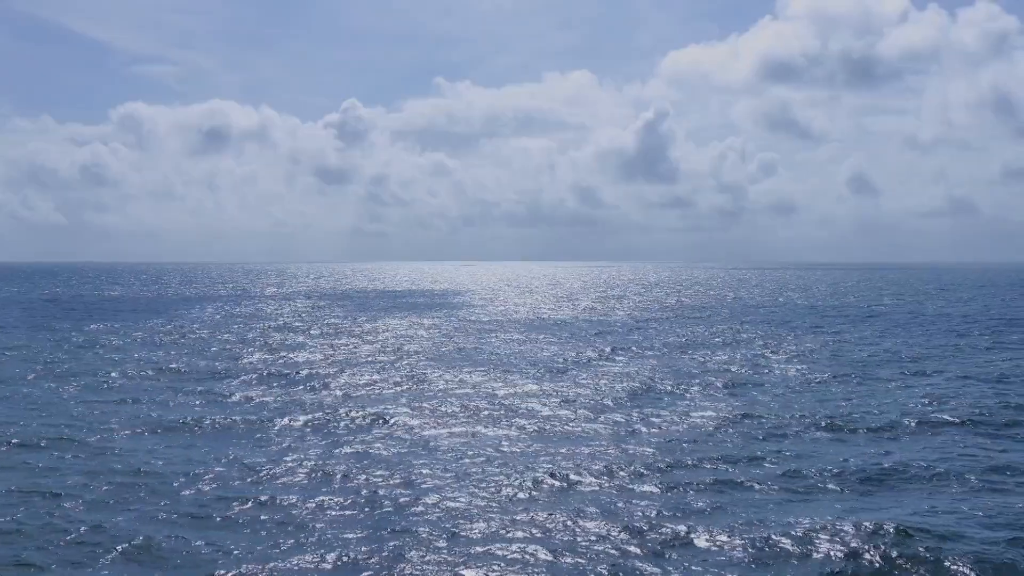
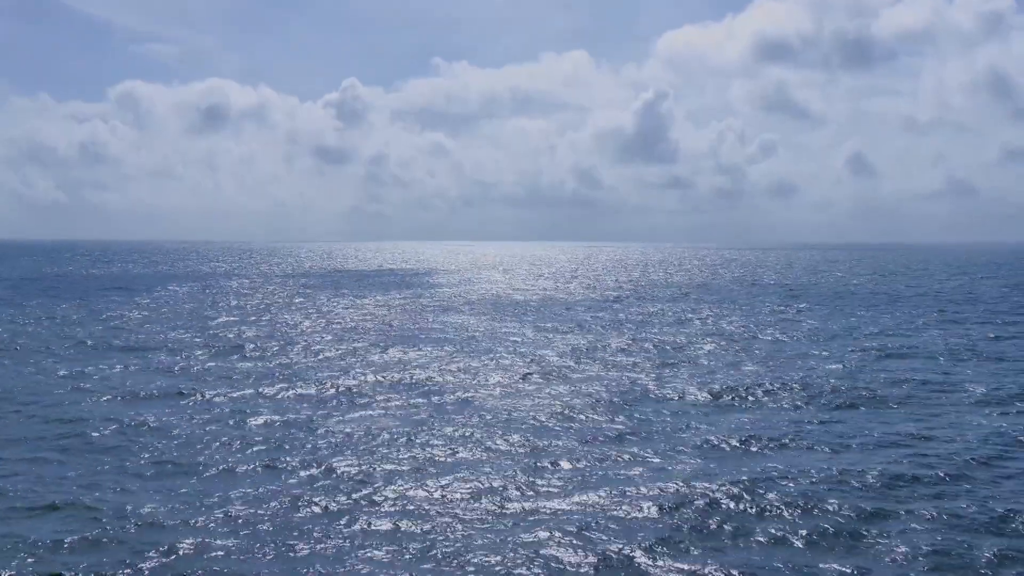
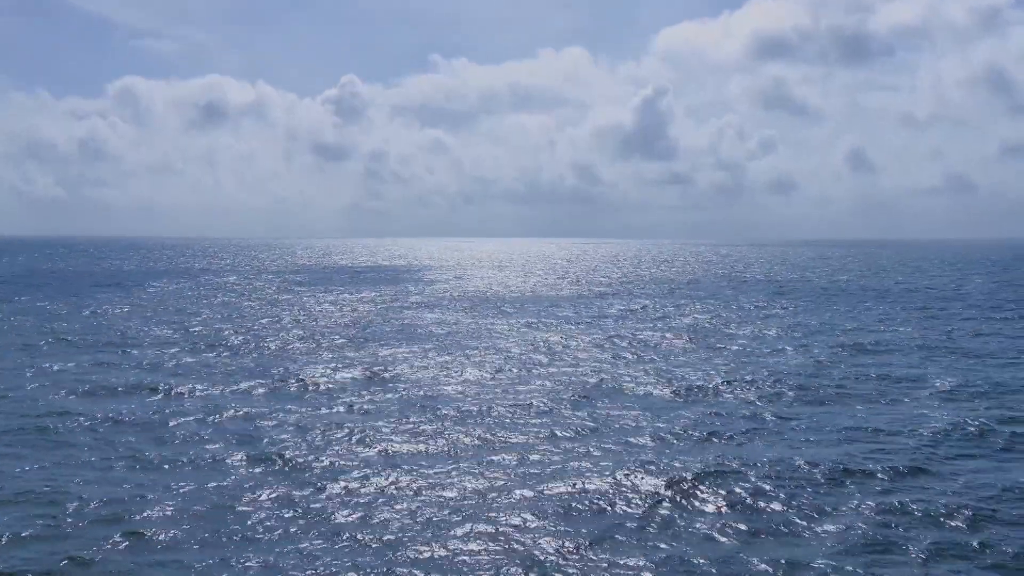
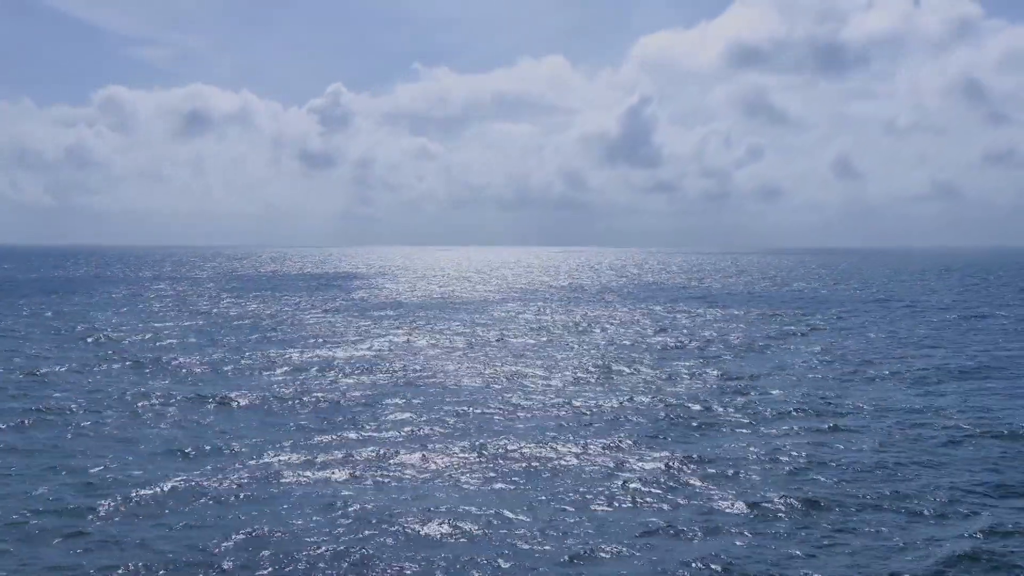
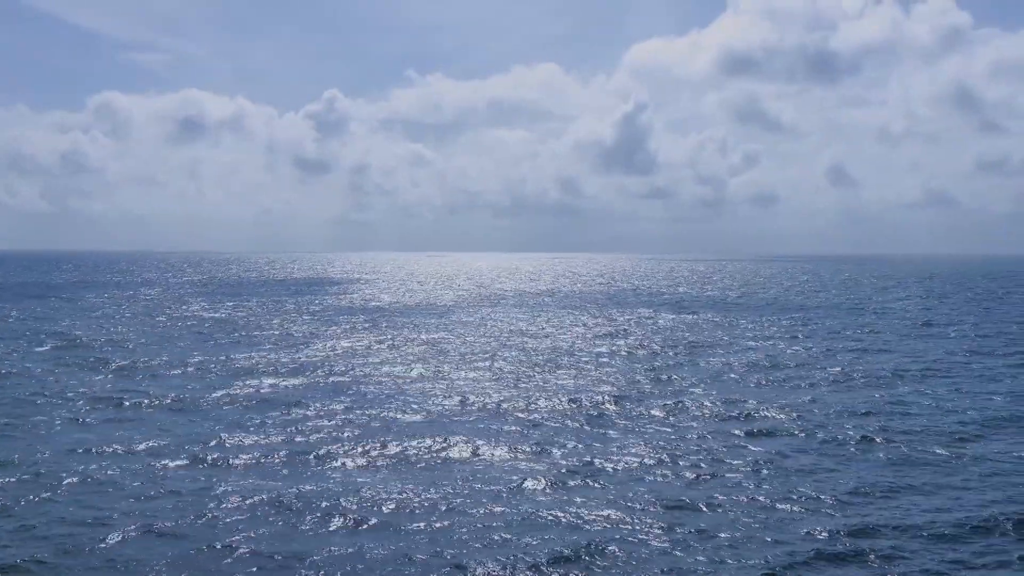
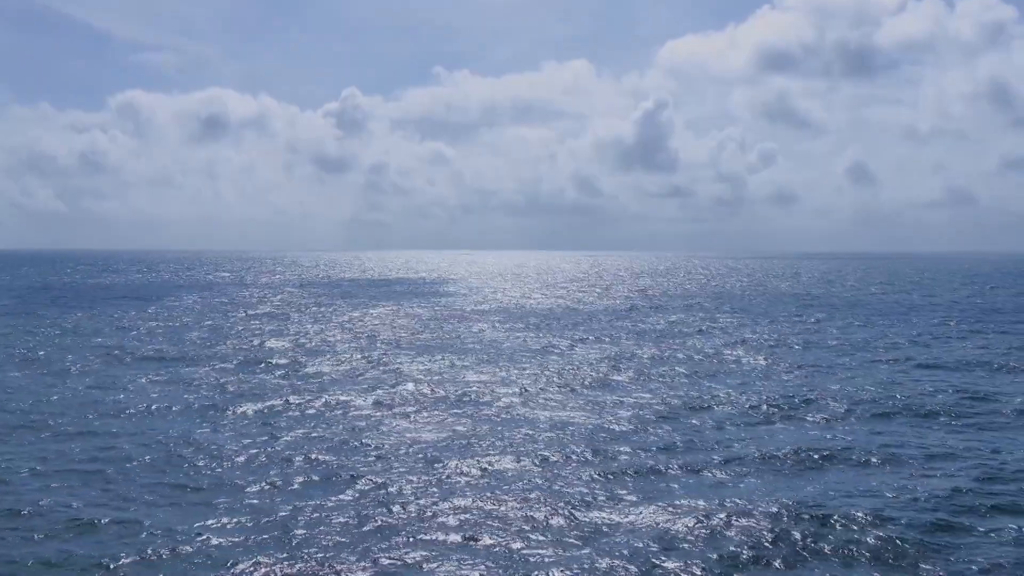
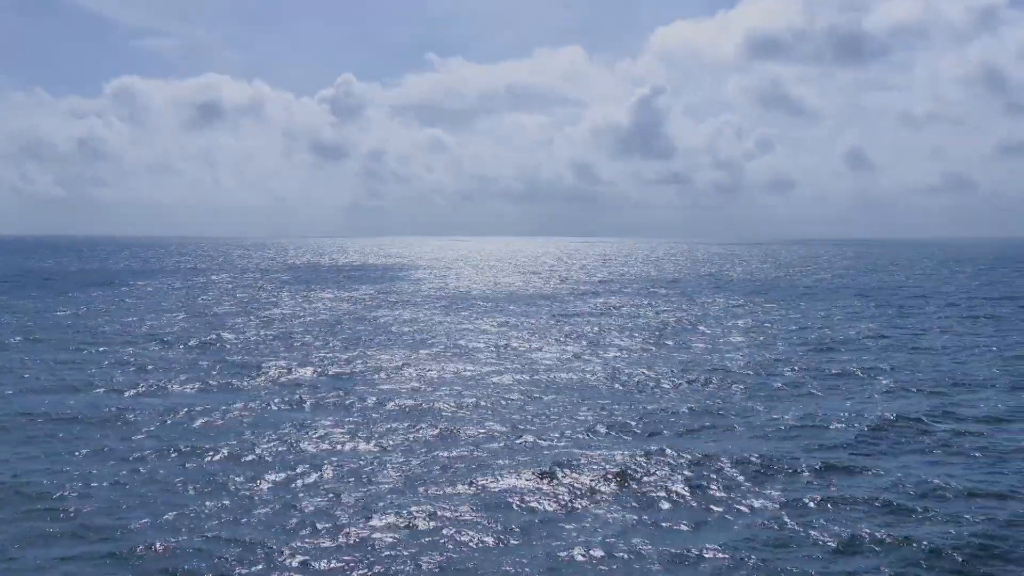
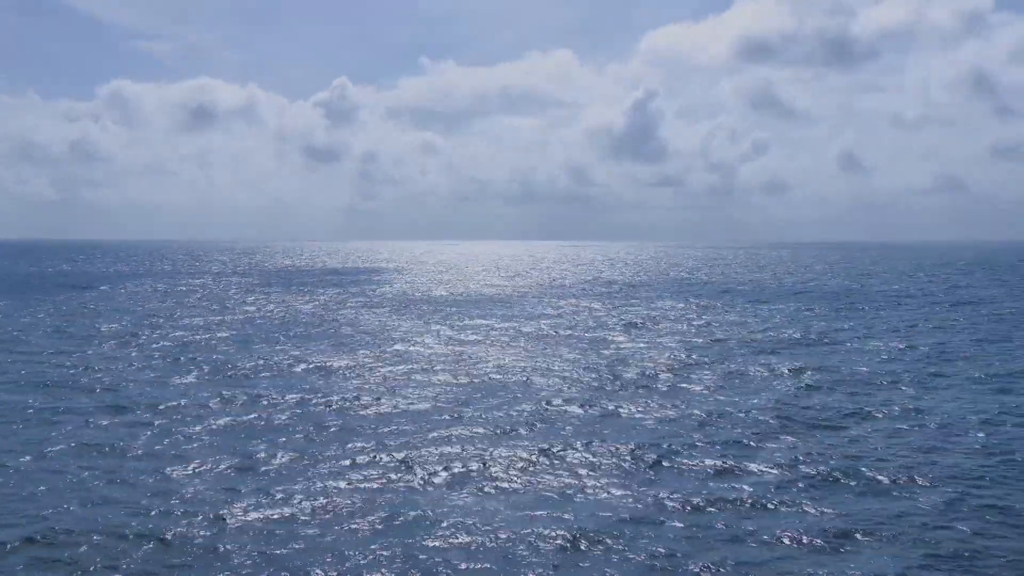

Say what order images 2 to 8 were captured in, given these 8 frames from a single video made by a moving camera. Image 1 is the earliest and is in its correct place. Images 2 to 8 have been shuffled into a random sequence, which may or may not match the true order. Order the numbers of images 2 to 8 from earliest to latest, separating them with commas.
6, 2, 3, 7, 8, 4, 5
